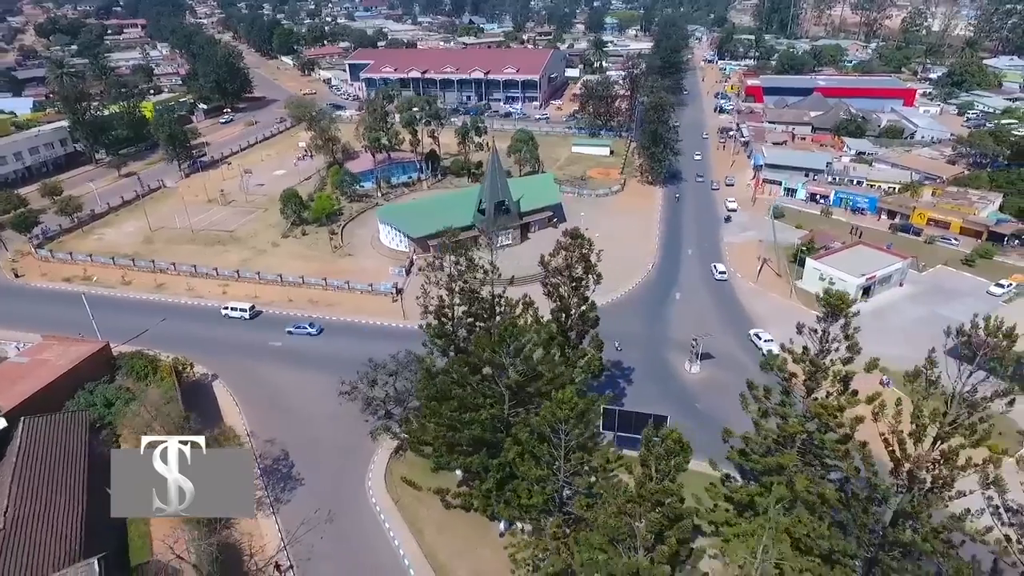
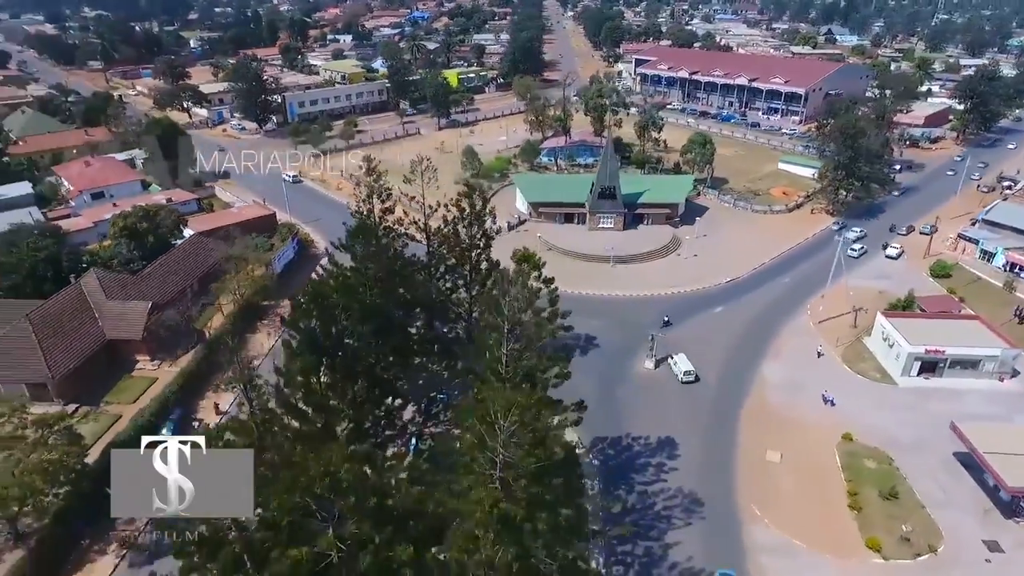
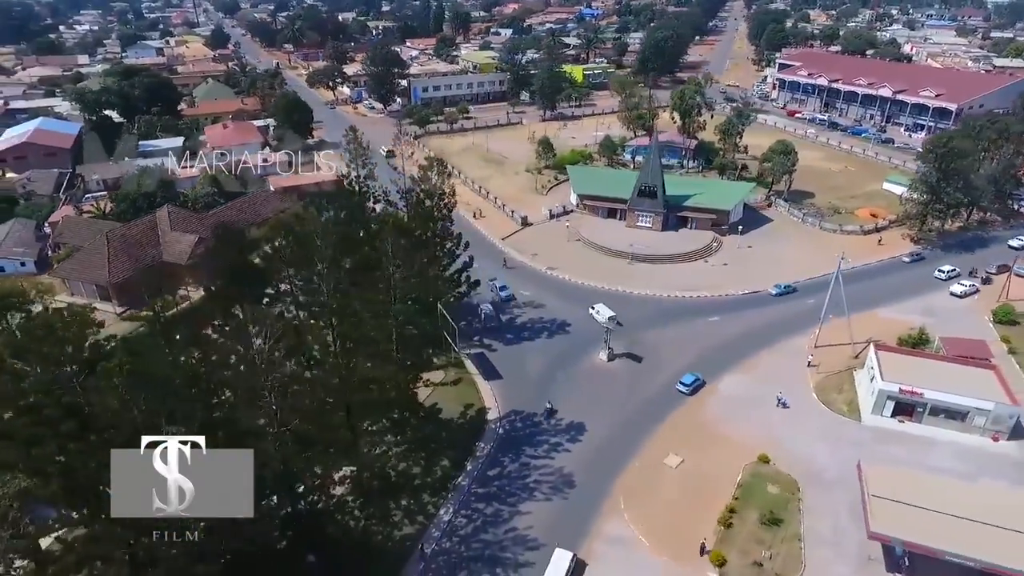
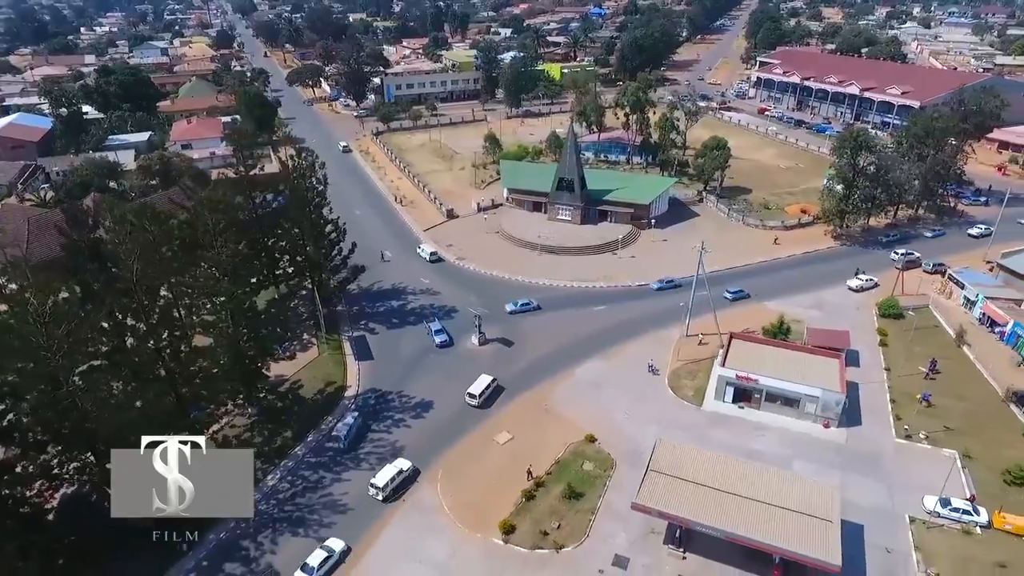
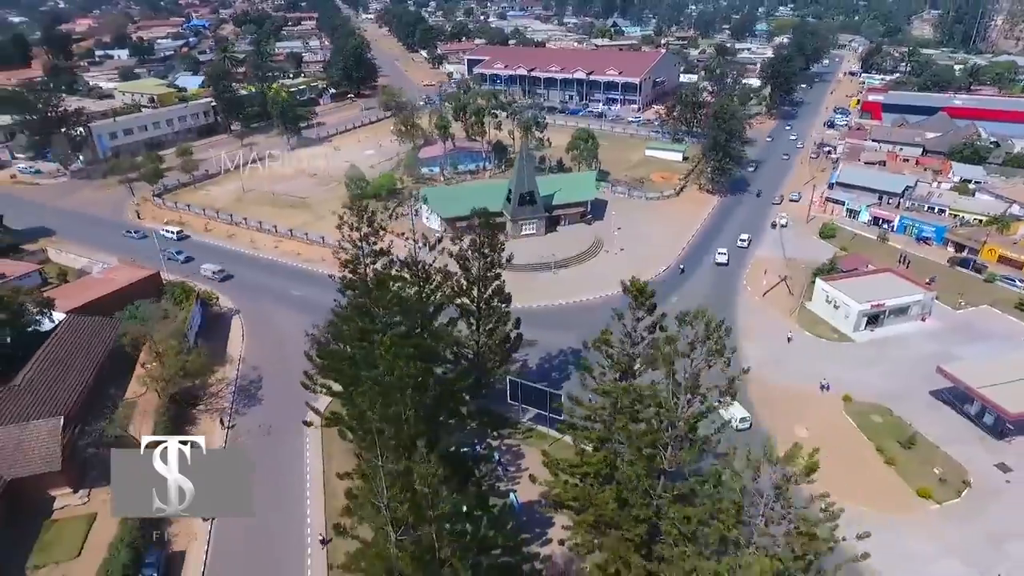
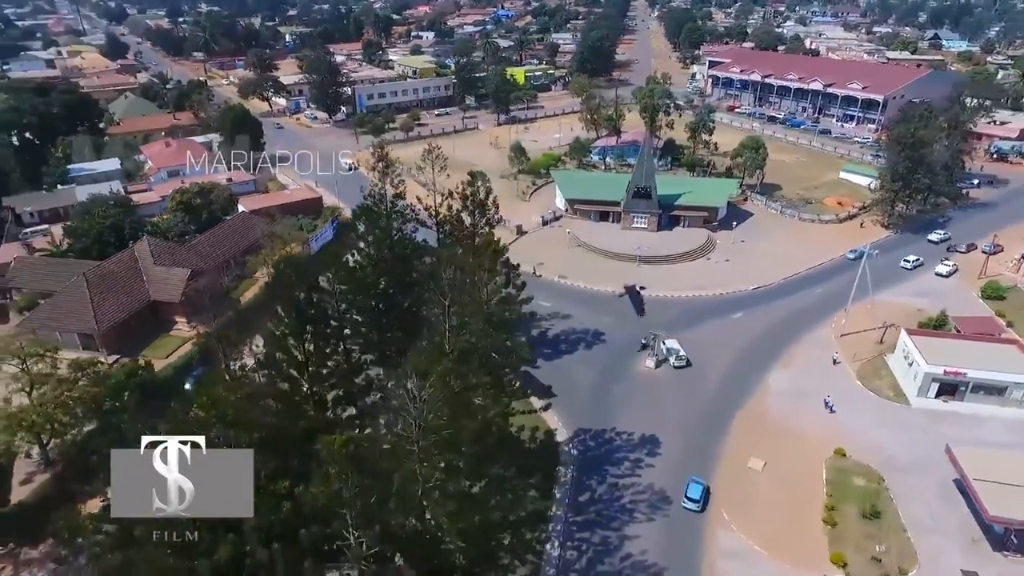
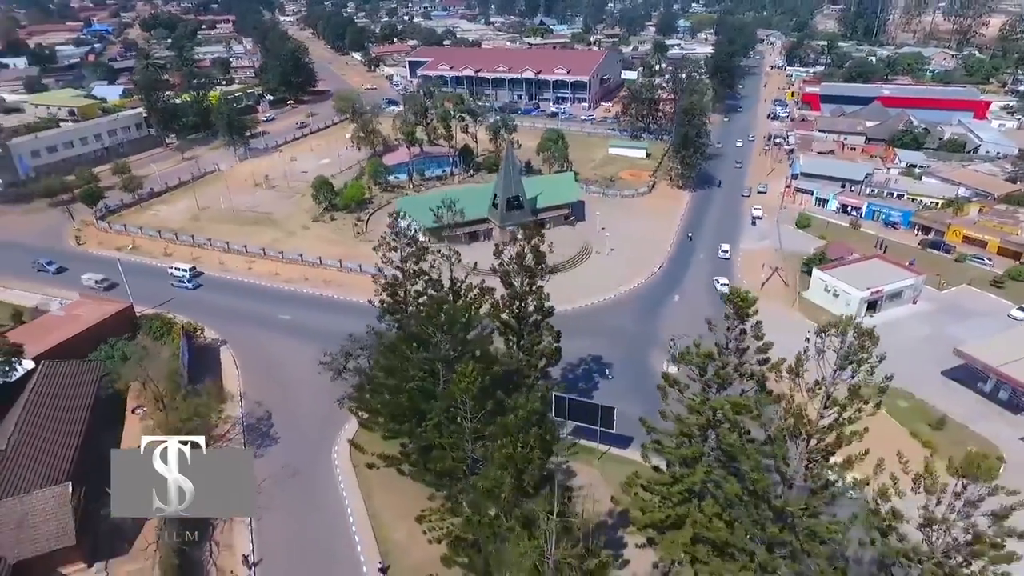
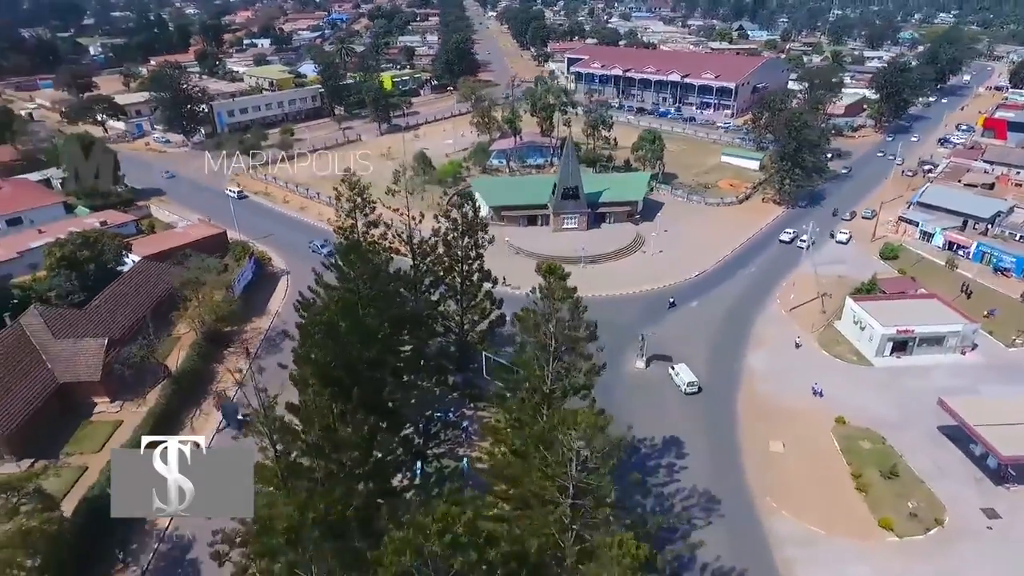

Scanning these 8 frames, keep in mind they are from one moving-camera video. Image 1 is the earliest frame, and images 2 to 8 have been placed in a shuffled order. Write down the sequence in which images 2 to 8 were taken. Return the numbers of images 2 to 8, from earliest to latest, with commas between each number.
7, 5, 8, 2, 6, 3, 4
